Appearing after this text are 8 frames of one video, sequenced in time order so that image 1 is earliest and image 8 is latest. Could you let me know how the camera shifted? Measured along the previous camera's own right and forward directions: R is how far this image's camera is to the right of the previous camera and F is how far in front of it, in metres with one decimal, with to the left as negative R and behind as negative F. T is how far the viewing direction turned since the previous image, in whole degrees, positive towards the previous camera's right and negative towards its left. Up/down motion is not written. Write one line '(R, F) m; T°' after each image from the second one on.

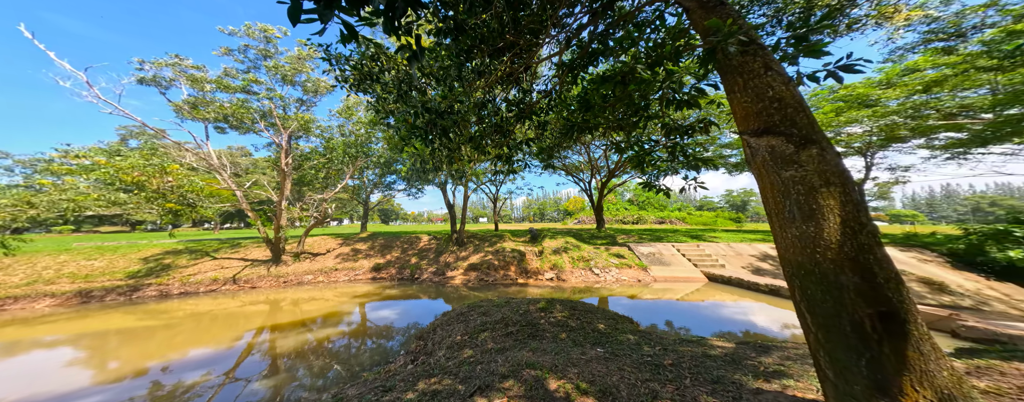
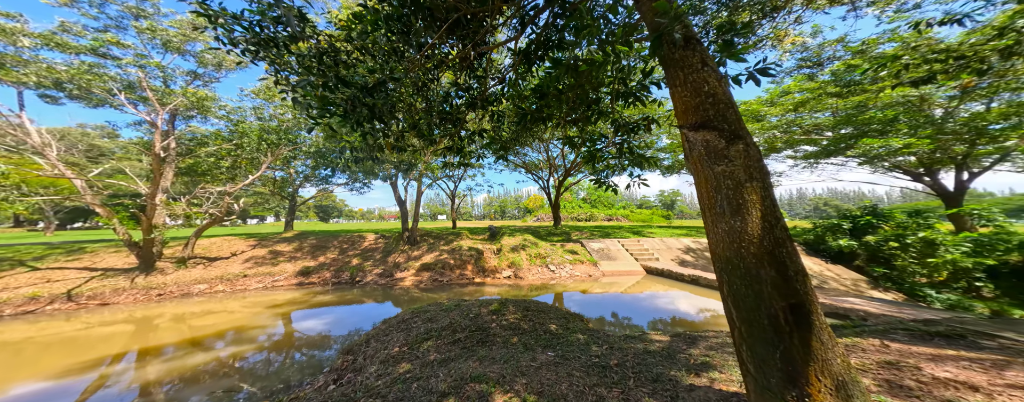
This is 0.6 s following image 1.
(+0.1, +0.1) m; +8°
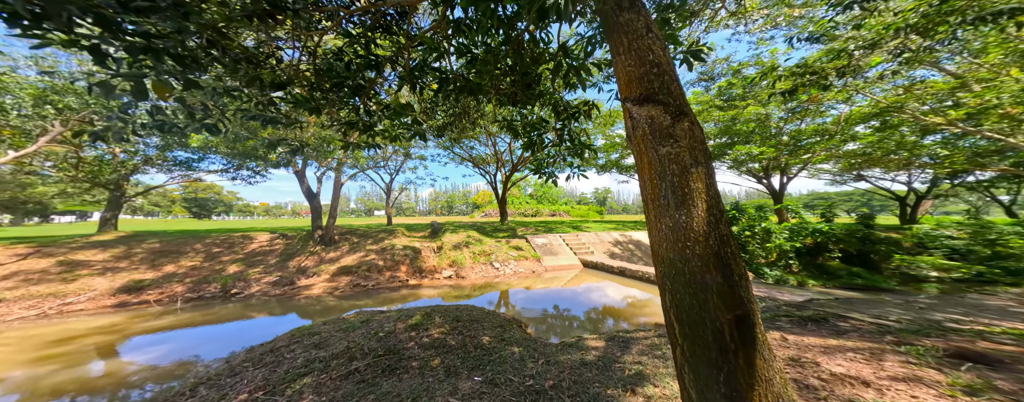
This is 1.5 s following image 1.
(+0.2, +0.3) m; +10°
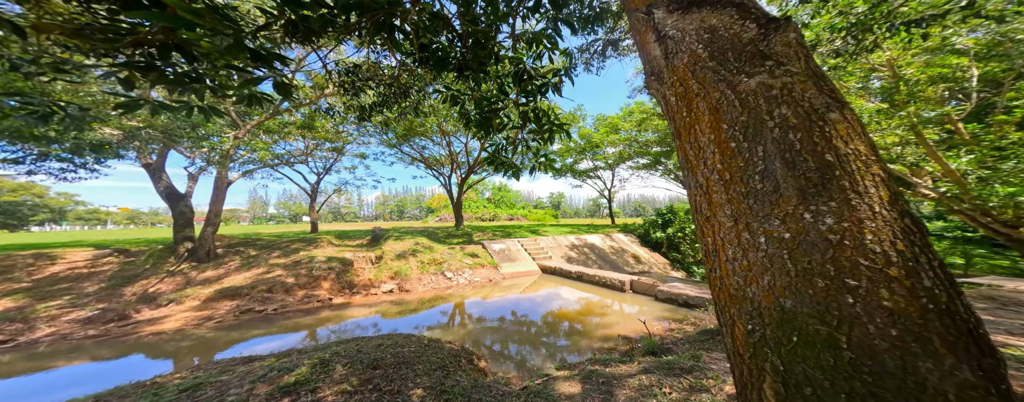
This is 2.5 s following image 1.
(+0.1, +0.5) m; +9°
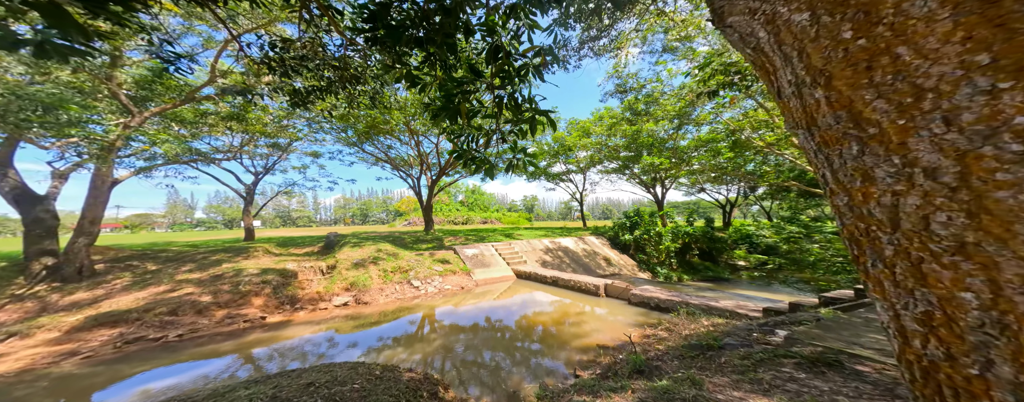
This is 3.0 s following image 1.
(0.0, +0.3) m; +5°
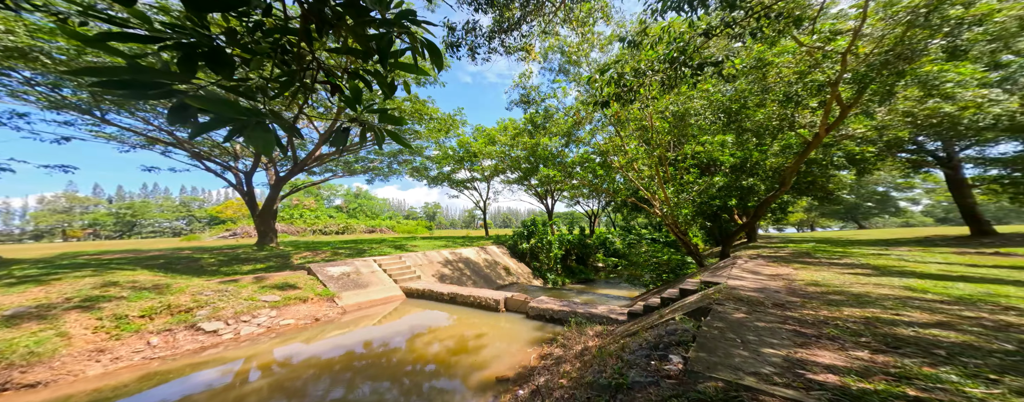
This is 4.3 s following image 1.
(+0.3, +0.7) m; +19°
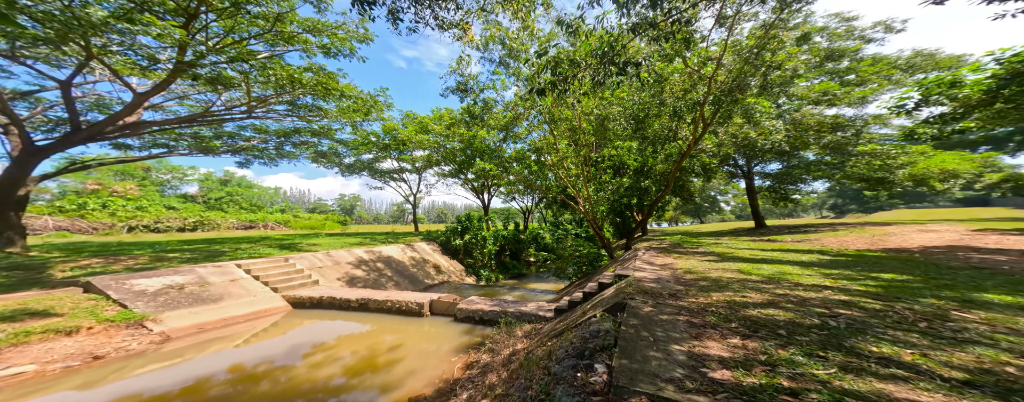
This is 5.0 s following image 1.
(+0.6, +0.6) m; +12°
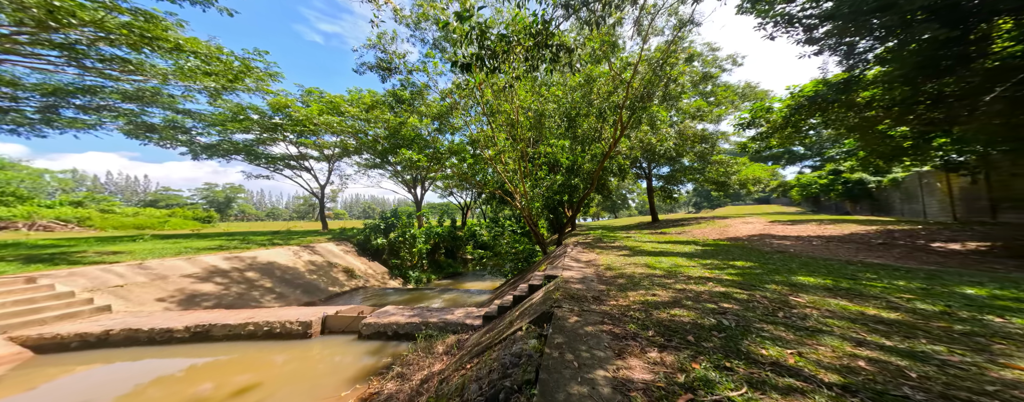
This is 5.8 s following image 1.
(+0.8, +1.1) m; +12°
